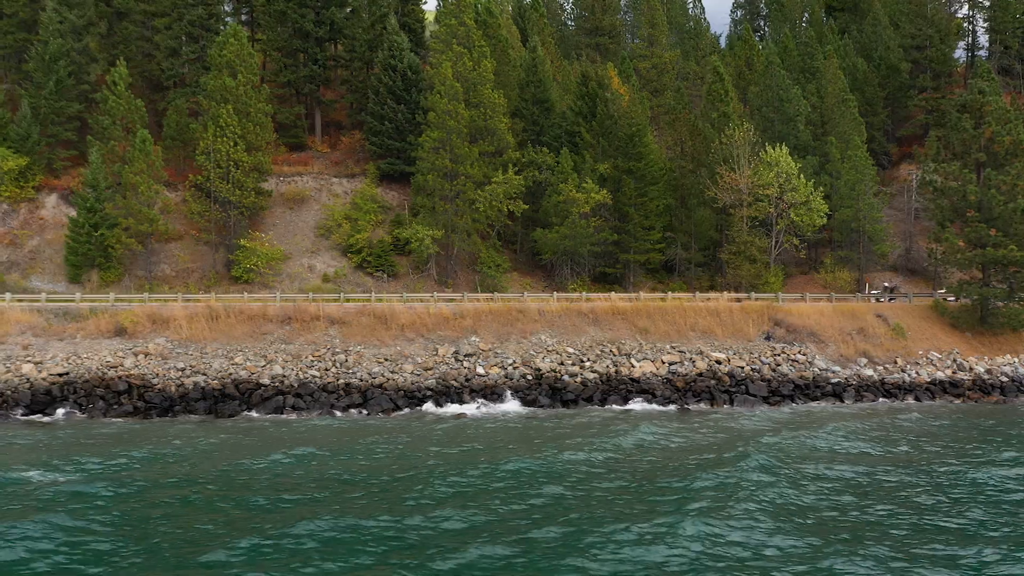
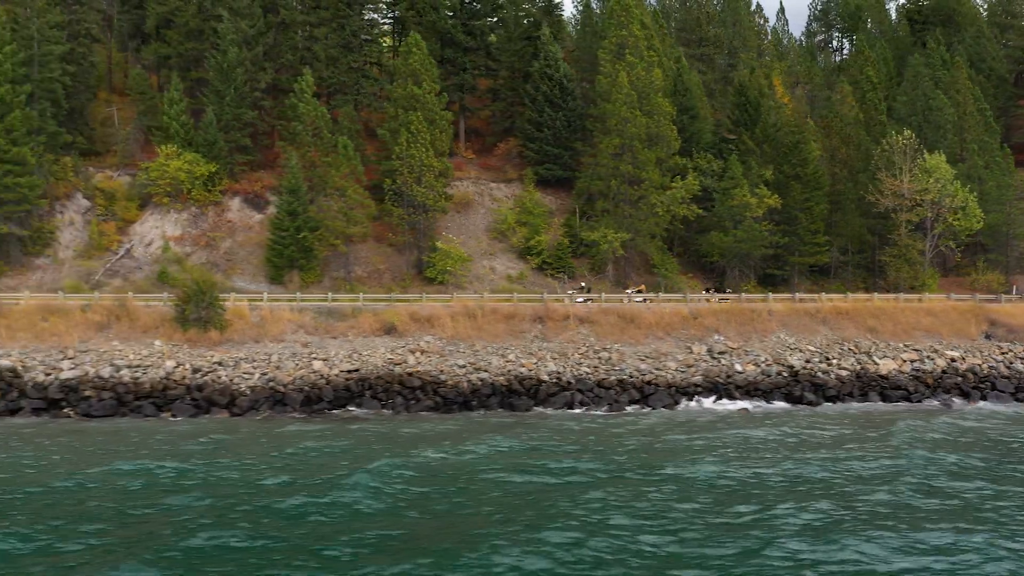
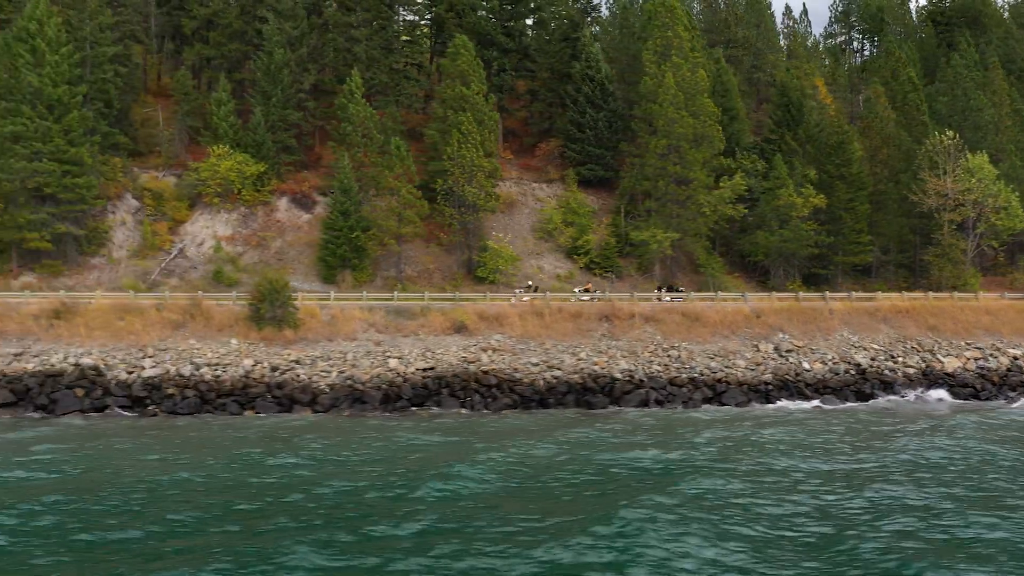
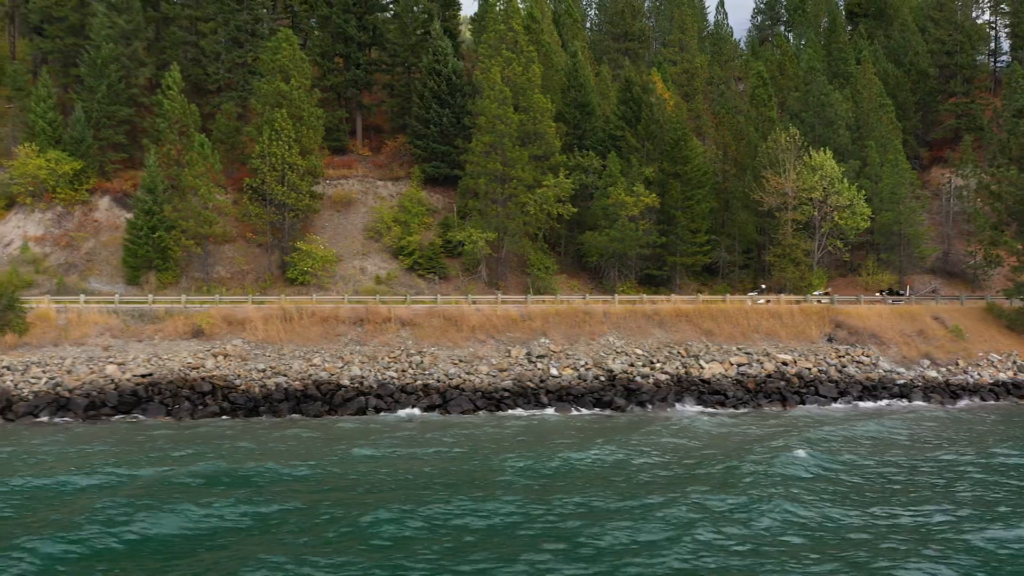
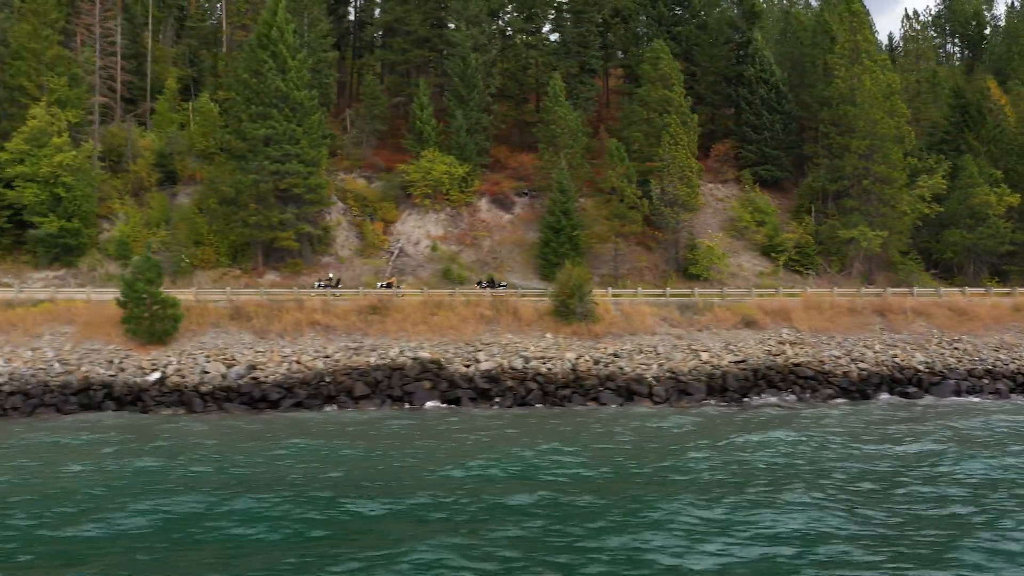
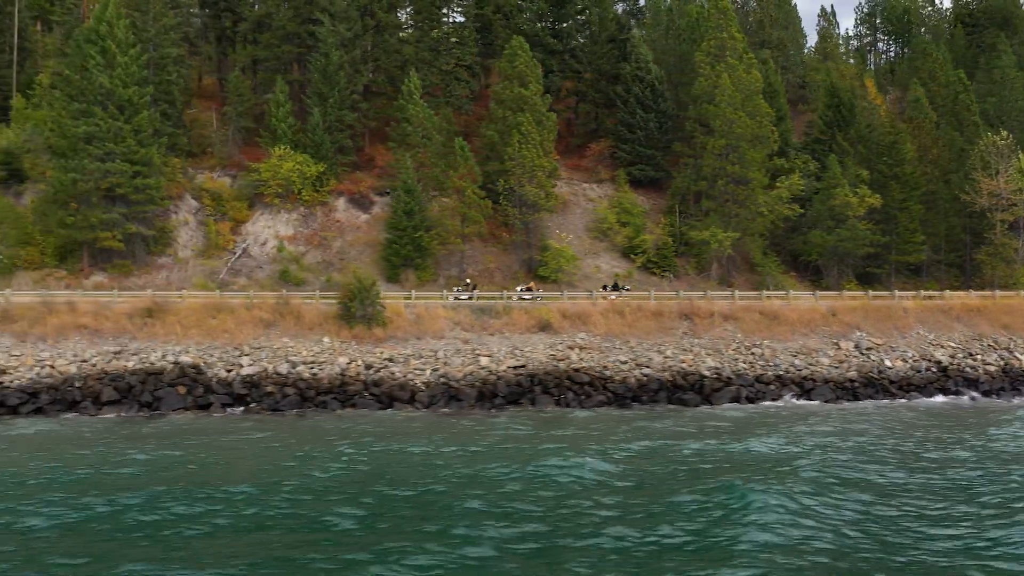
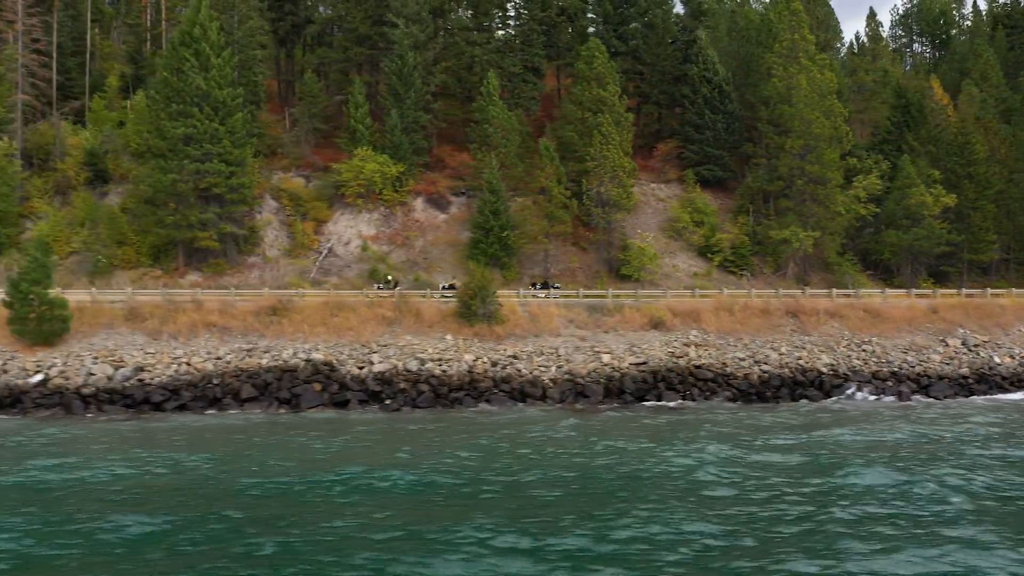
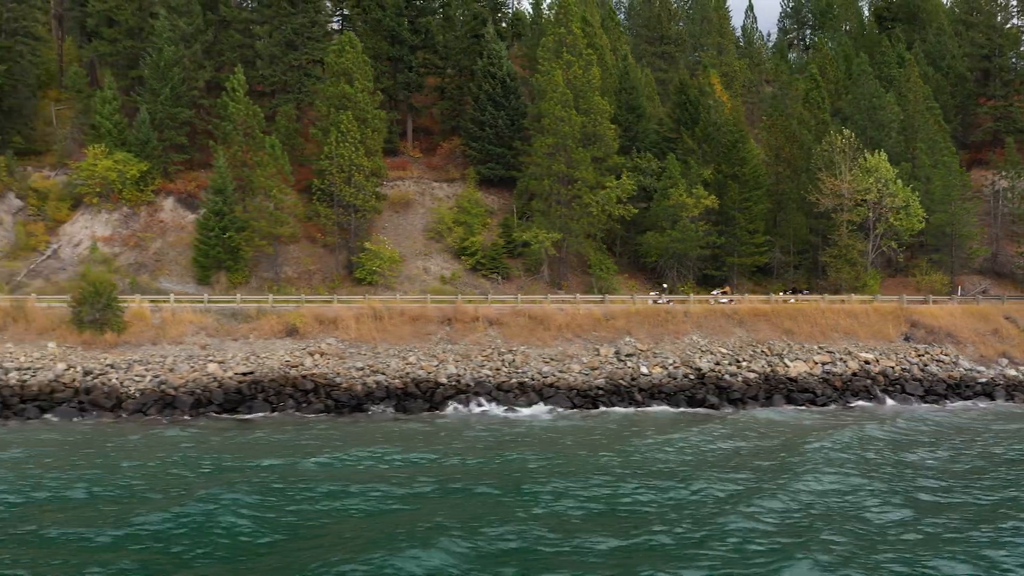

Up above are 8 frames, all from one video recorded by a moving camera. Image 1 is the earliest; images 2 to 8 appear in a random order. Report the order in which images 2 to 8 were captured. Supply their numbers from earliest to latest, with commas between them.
4, 8, 2, 3, 6, 7, 5
